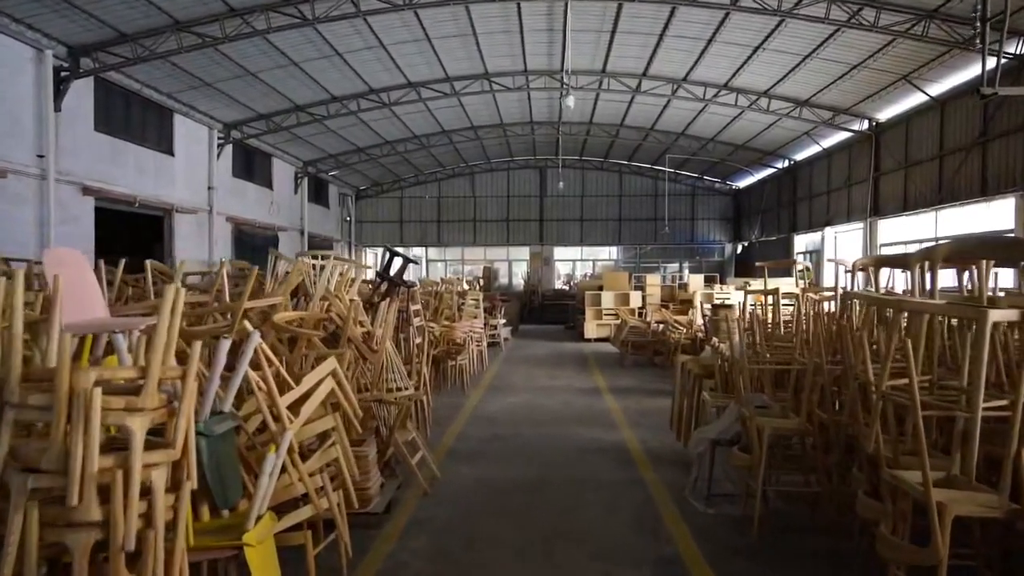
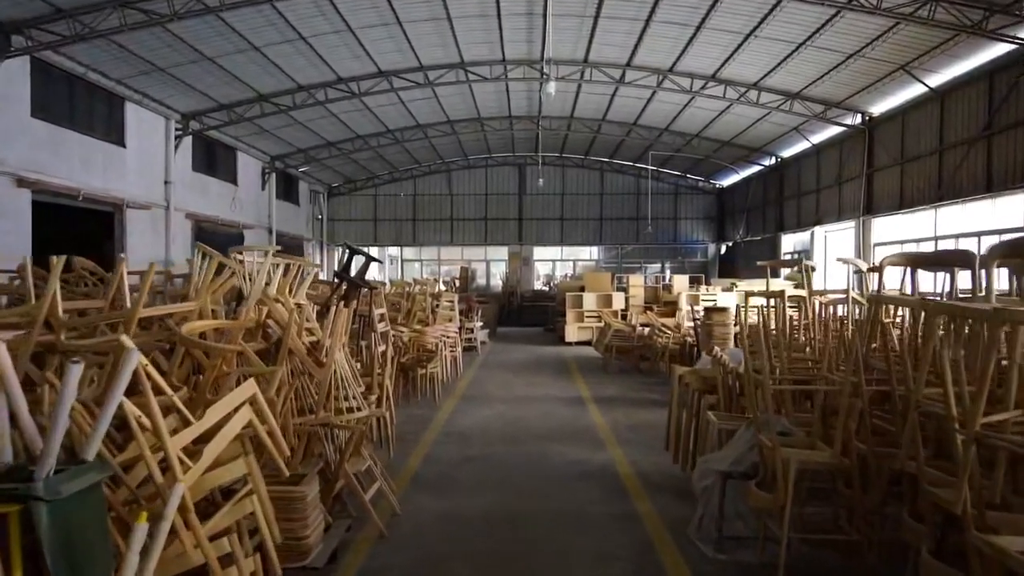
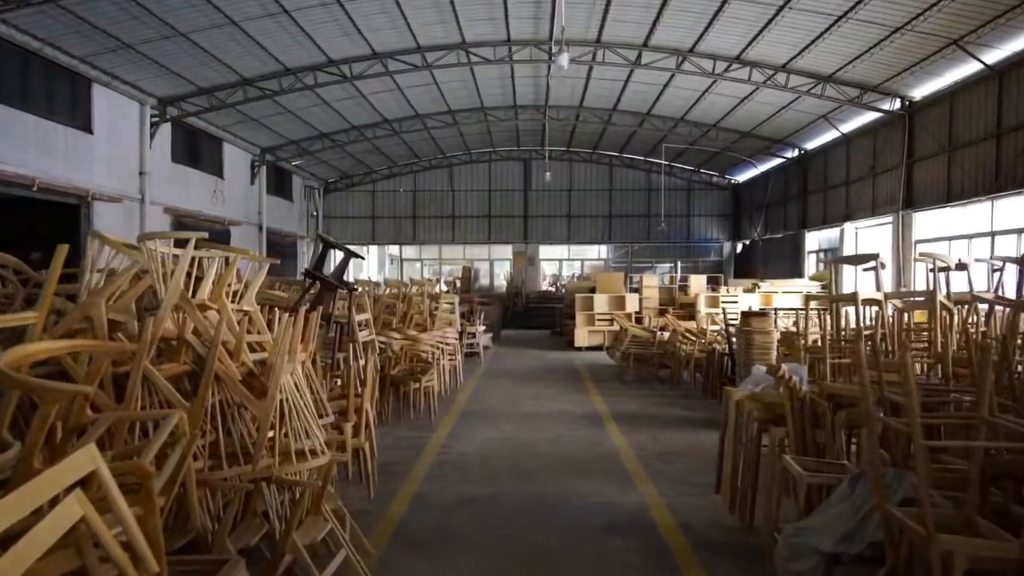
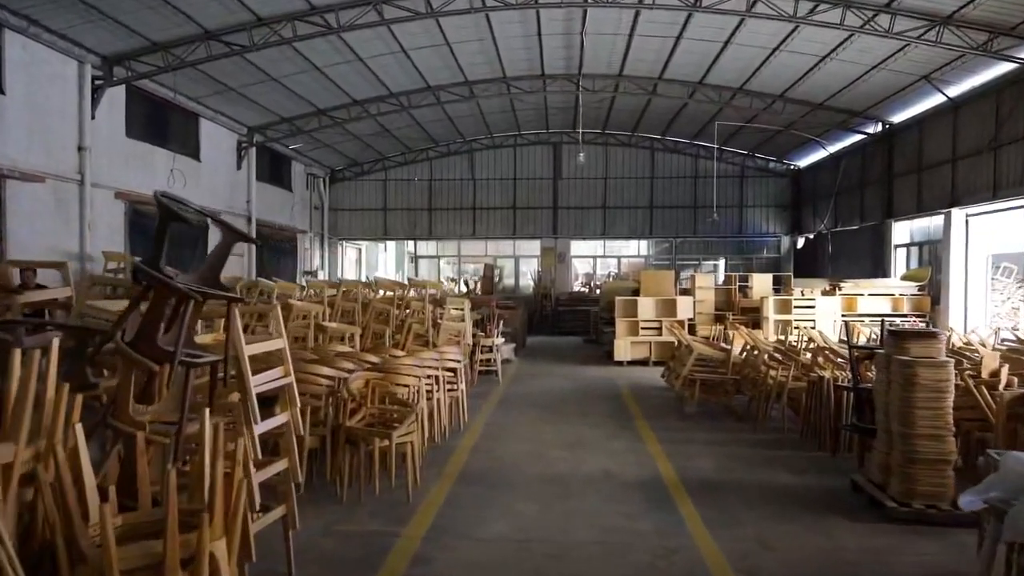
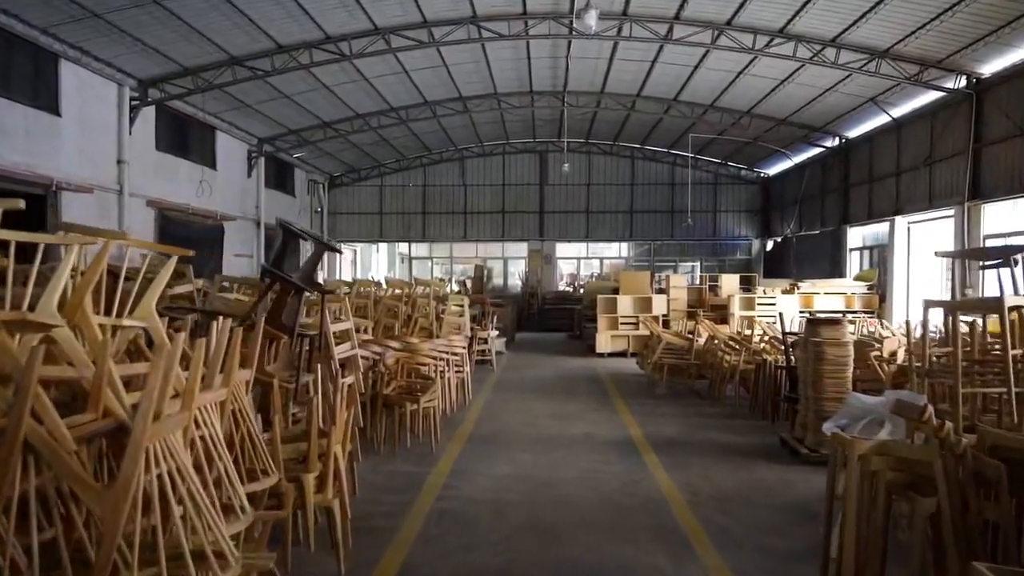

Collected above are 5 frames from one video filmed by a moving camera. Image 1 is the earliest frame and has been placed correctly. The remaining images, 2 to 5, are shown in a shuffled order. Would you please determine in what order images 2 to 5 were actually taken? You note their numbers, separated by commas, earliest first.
2, 3, 5, 4
